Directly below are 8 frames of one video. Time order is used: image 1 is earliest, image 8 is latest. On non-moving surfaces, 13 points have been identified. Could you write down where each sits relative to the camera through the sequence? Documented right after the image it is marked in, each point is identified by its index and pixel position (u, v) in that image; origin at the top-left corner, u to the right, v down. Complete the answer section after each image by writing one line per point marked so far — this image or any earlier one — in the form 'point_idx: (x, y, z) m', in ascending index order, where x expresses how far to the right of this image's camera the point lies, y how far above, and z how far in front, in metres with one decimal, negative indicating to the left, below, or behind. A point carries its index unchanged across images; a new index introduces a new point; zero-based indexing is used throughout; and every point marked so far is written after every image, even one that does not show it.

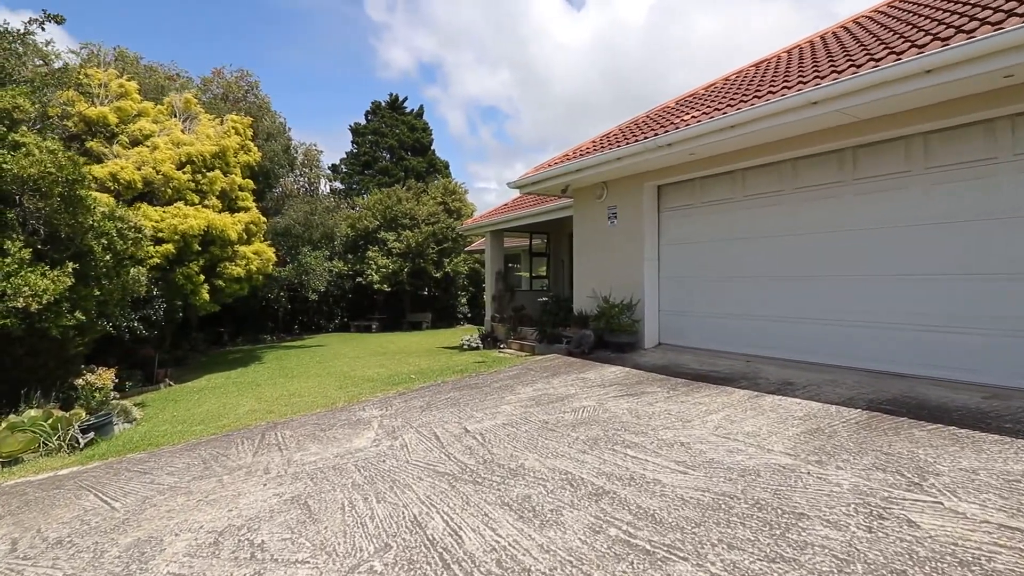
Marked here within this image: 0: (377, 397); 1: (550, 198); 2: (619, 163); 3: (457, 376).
0: (-1.6, -1.3, +6.8) m
1: (+0.8, +2.0, +12.5) m
2: (+1.4, +1.7, +7.8) m
3: (-0.8, -1.2, +8.0) m
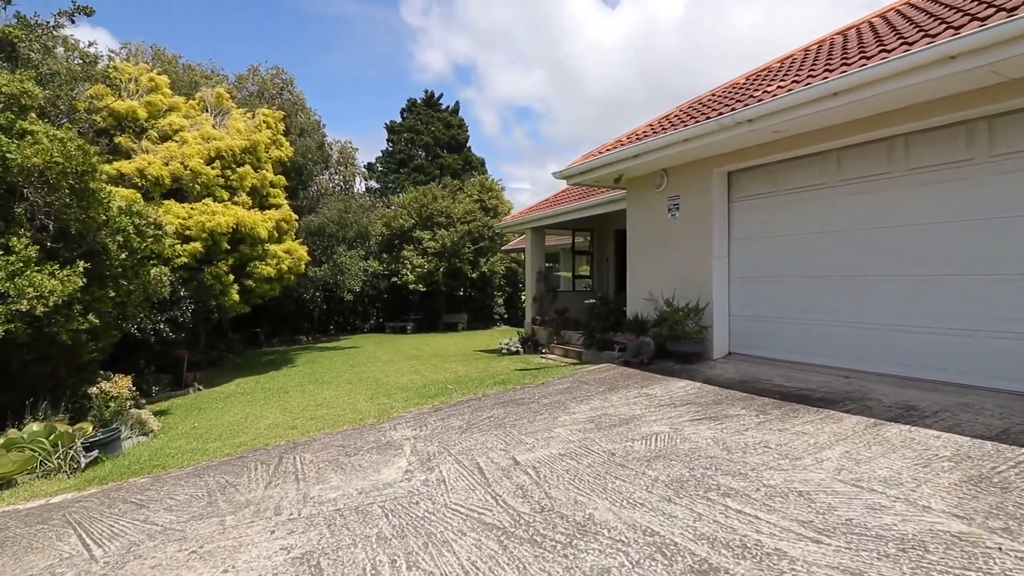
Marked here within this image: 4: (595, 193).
0: (-1.1, -1.3, +6.0) m
1: (+1.7, +2.0, +11.6) m
2: (+2.0, +1.7, +6.9) m
3: (-0.2, -1.2, +7.1) m
4: (+1.7, +1.9, +11.5) m
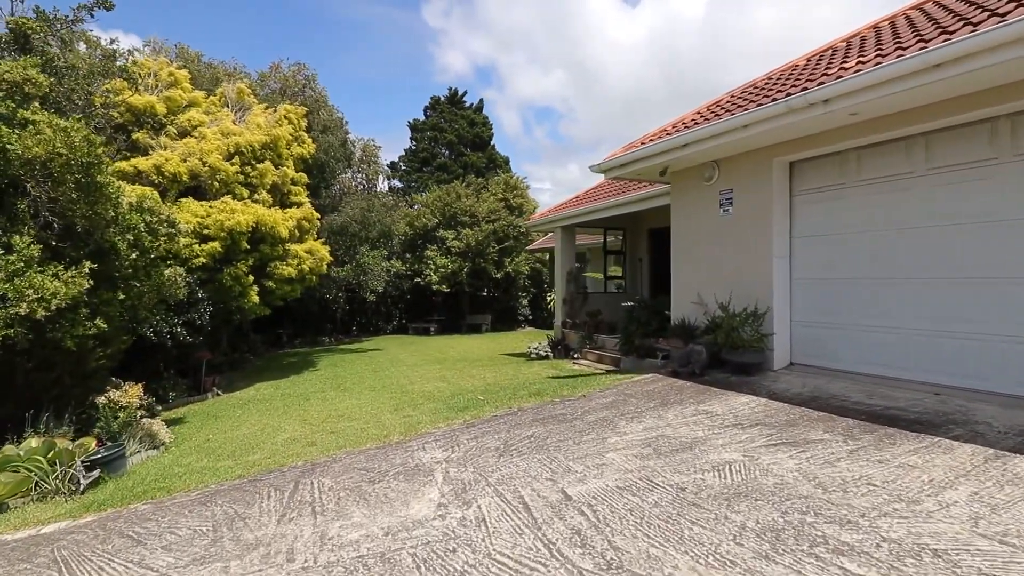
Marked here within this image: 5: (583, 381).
0: (-0.7, -1.4, +5.4) m
1: (+2.3, +2.0, +10.9) m
2: (+2.4, +1.7, +6.2) m
3: (+0.3, -1.3, +6.5) m
4: (+2.3, +1.9, +10.8) m
5: (+0.9, -1.2, +7.4) m
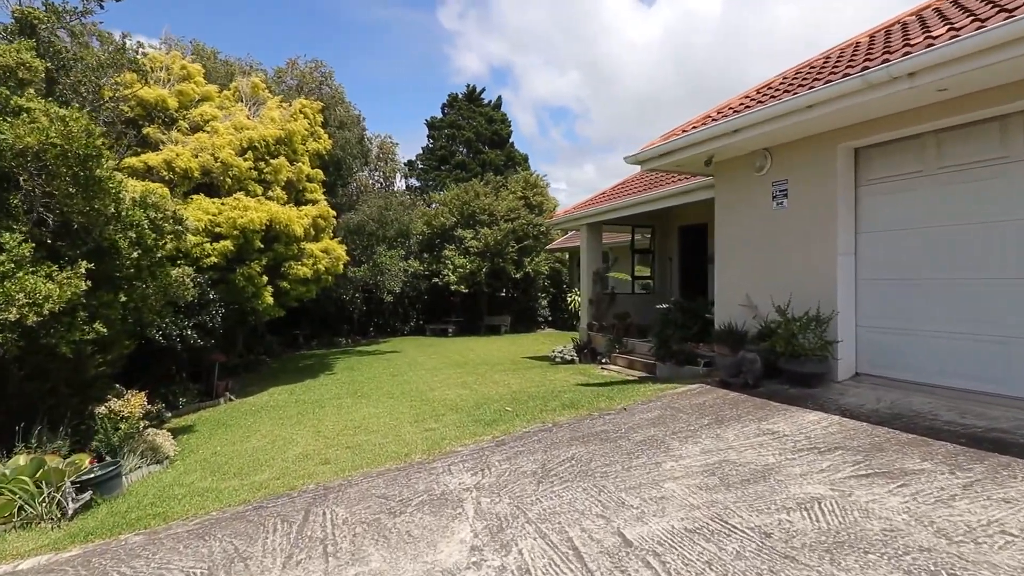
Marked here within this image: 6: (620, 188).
0: (-0.4, -1.4, +4.9) m
1: (+2.8, +1.9, +10.2) m
2: (+2.7, +1.7, +5.5) m
3: (+0.6, -1.3, +5.9) m
4: (+2.7, +1.9, +10.2) m
5: (+1.3, -1.2, +6.8) m
6: (+2.3, +2.2, +12.1) m
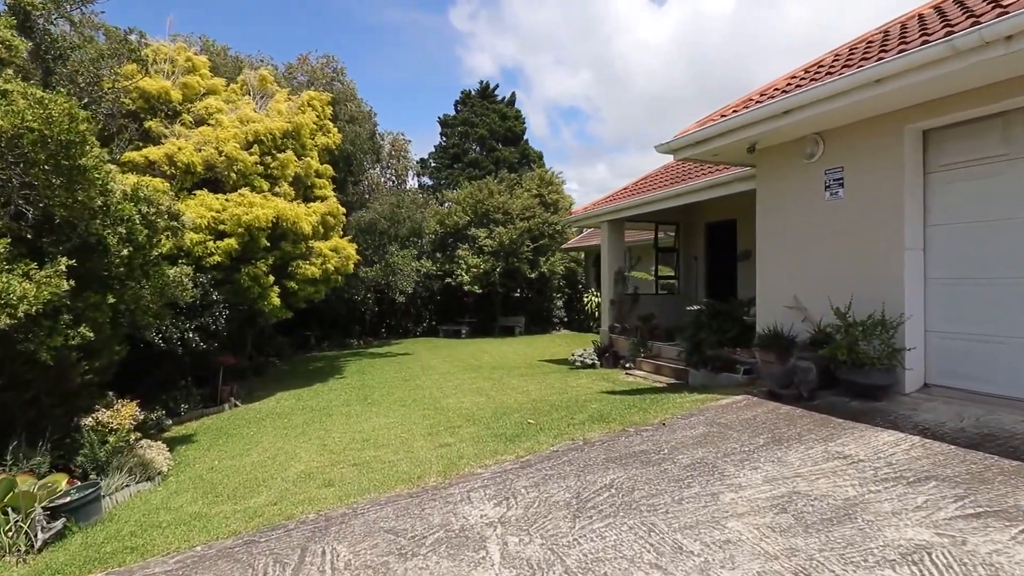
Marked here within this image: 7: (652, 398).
0: (-0.2, -1.4, +4.3) m
1: (+3.1, +1.9, +9.6) m
2: (+3.0, +1.7, +4.9) m
3: (+0.8, -1.3, +5.3) m
4: (+3.0, +1.9, +9.5) m
5: (+1.6, -1.2, +6.2) m
6: (+2.7, +2.1, +11.4) m
7: (+1.5, -1.2, +6.2) m
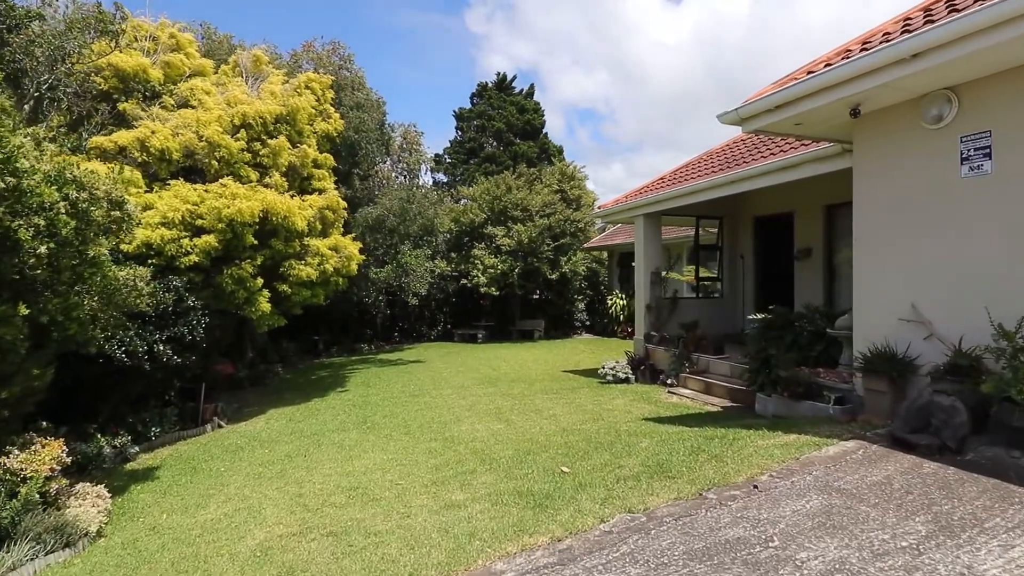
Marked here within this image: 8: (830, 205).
0: (0.0, -1.4, +3.0) m
1: (+3.4, +1.9, +8.2) m
2: (+3.2, +1.6, +3.4) m
3: (+1.1, -1.3, +3.9) m
4: (+3.4, +1.8, +8.1) m
5: (+1.8, -1.3, +4.8) m
6: (+3.1, +2.1, +10.0) m
7: (+1.8, -1.3, +4.8) m
8: (+5.0, +1.3, +8.8) m
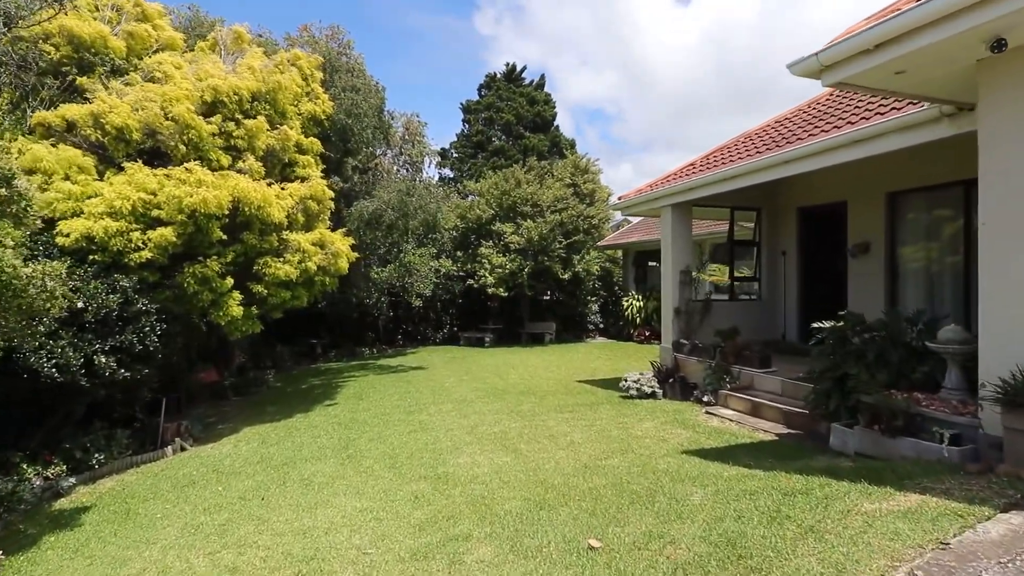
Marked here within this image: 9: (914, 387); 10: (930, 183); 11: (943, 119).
0: (0.0, -1.4, +1.7) m
1: (+3.5, +1.9, +6.9) m
2: (+3.2, +1.6, +2.2) m
3: (+1.1, -1.4, +2.7) m
4: (+3.5, +1.8, +6.8) m
5: (+1.8, -1.3, +3.5) m
6: (+3.2, +2.1, +8.7) m
7: (+1.8, -1.3, +3.5) m
8: (+5.1, +1.3, +7.5) m
9: (+3.3, -0.8, +4.6) m
10: (+5.2, +1.3, +7.0) m
11: (+3.7, +1.5, +4.8) m
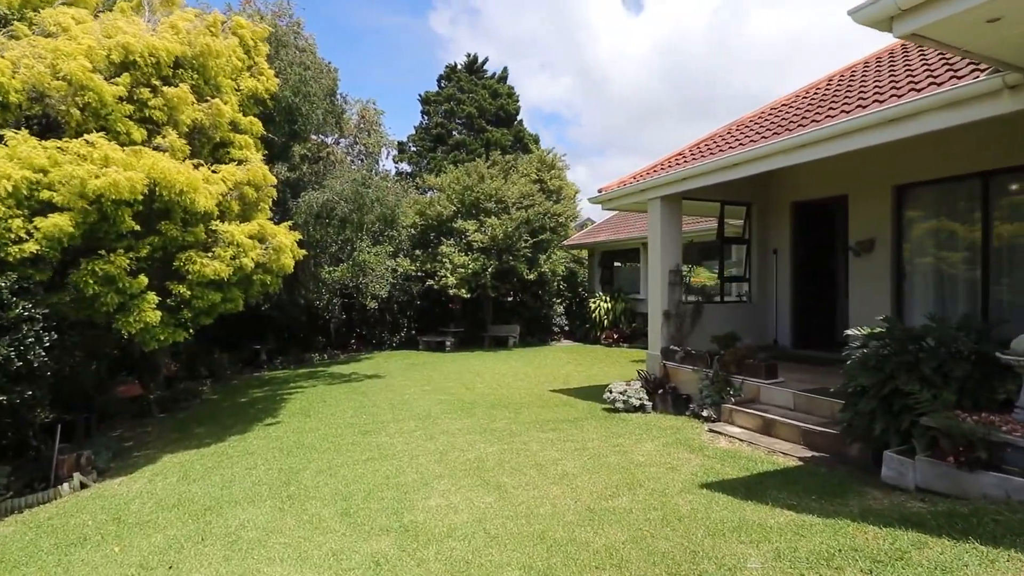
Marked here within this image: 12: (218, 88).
0: (+0.2, -1.4, +0.7) m
1: (+3.3, +1.9, +6.1) m
2: (+3.3, +1.6, +1.4) m
3: (+1.2, -1.4, +1.8) m
4: (+3.2, +1.8, +6.1) m
5: (+1.9, -1.3, +2.6) m
6: (+2.8, +2.1, +7.9) m
7: (+1.9, -1.3, +2.7) m
8: (+4.8, +1.3, +6.8) m
9: (+3.2, -0.8, +3.9) m
10: (+5.0, +1.3, +6.4) m
11: (+3.6, +1.5, +4.1) m
12: (-4.1, +2.8, +7.8) m
